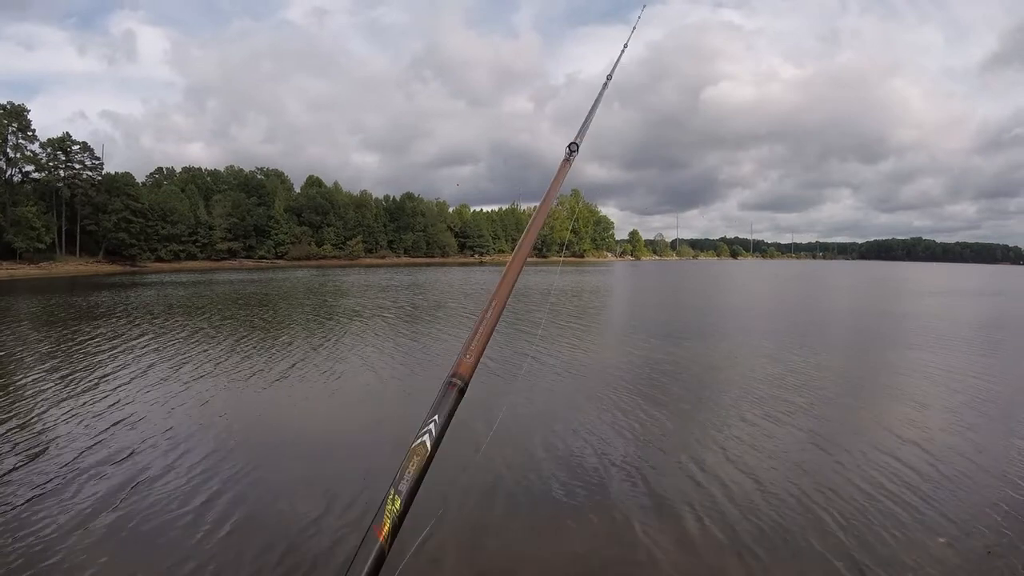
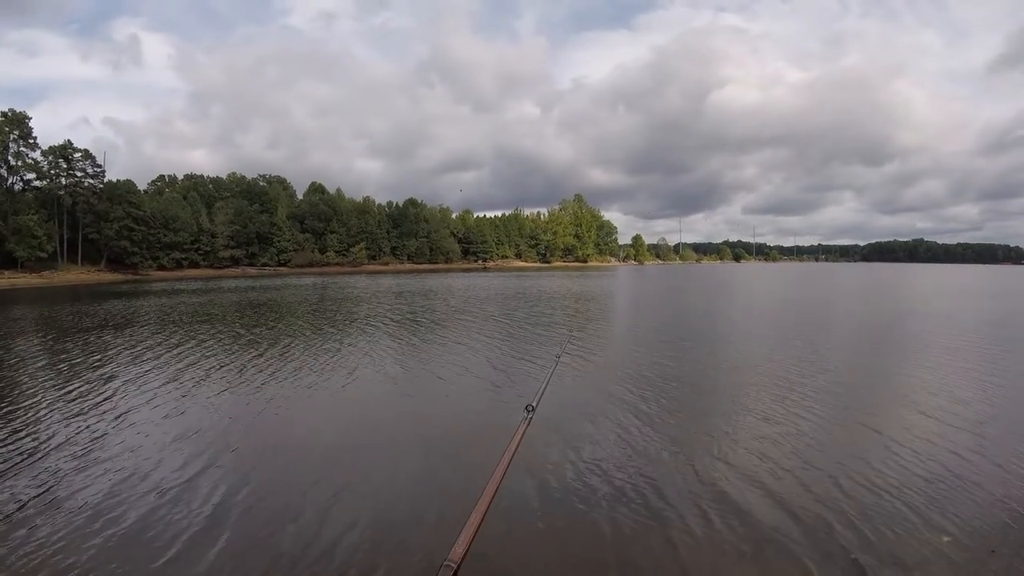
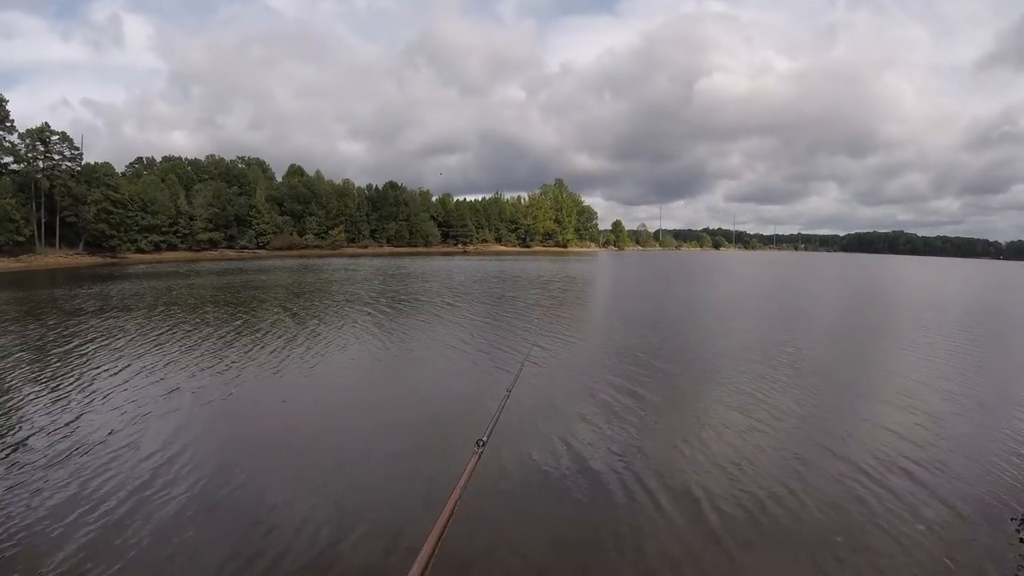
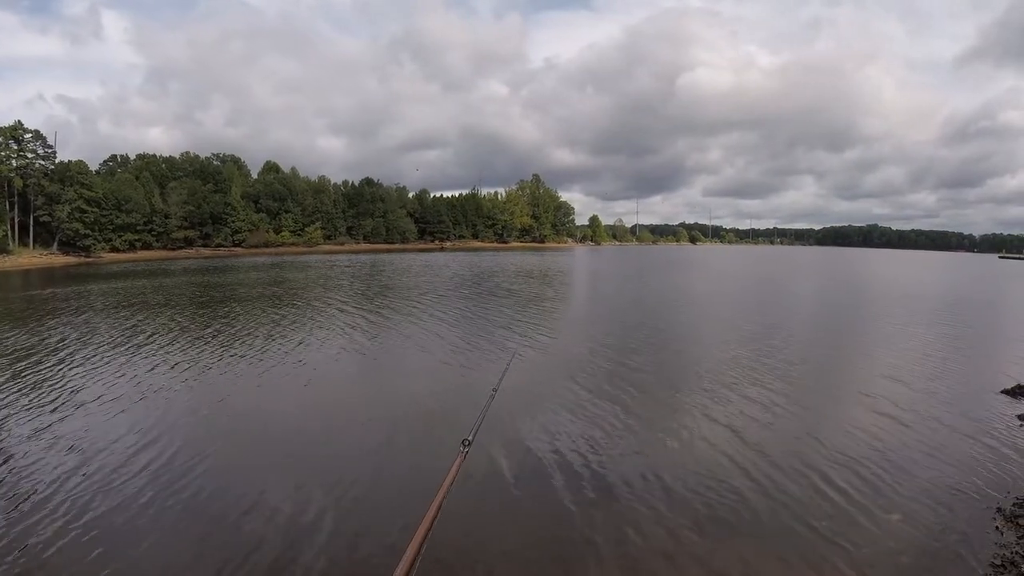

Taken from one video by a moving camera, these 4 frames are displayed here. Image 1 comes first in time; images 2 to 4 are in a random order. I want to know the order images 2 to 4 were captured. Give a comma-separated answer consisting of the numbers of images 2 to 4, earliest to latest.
2, 3, 4
